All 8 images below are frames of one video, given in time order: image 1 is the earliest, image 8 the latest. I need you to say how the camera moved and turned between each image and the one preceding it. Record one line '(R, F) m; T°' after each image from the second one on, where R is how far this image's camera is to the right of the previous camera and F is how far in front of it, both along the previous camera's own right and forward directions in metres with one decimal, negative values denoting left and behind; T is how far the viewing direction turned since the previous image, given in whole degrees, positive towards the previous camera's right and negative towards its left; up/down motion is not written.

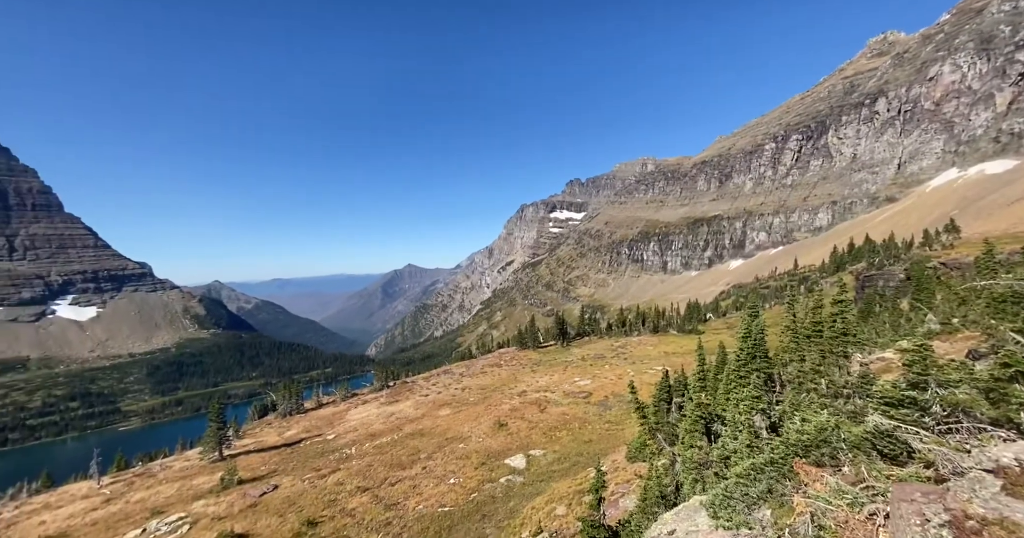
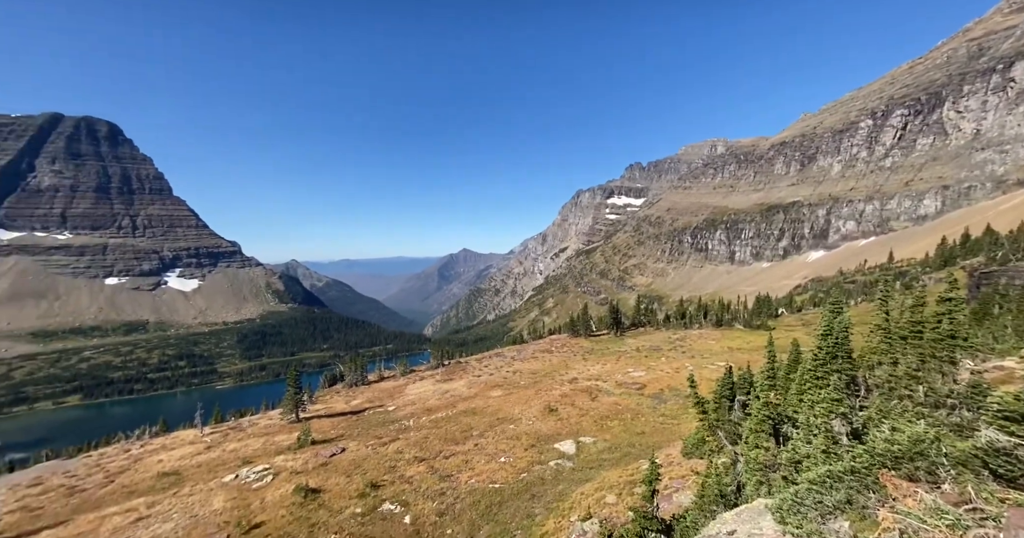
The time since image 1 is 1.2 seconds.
(-0.2, +0.3) m; -6°
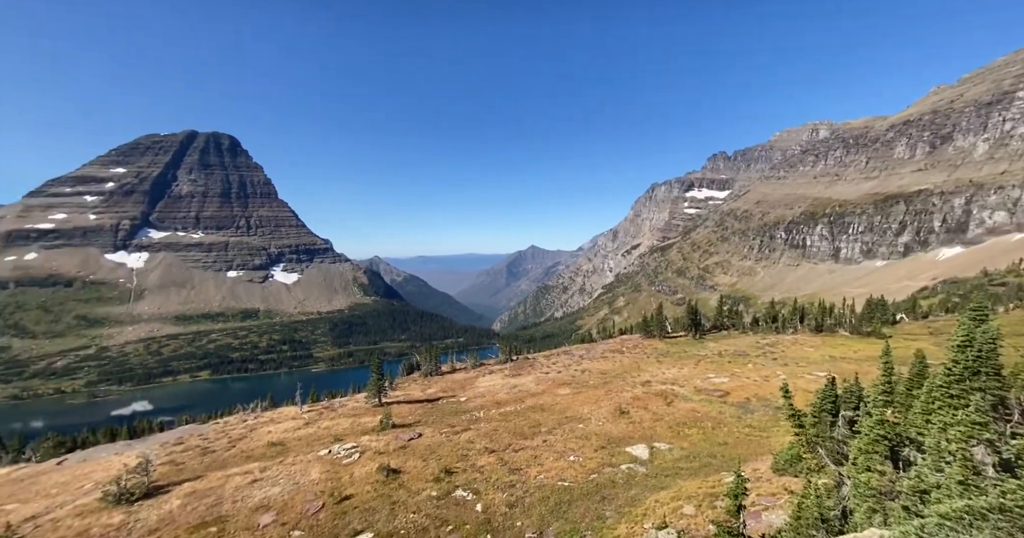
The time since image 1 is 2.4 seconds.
(-0.2, +0.5) m; -7°
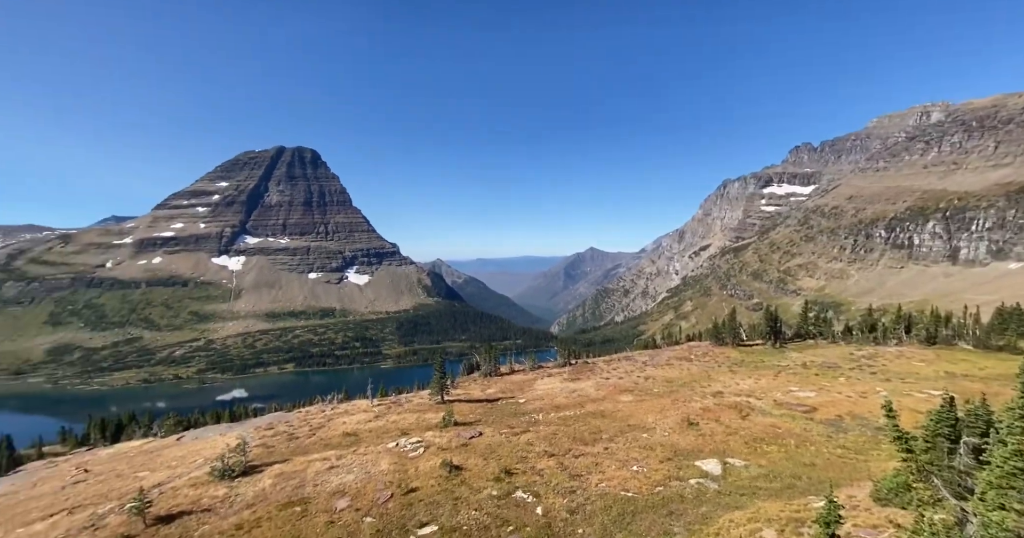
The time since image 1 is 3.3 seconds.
(-0.2, +0.6) m; -6°
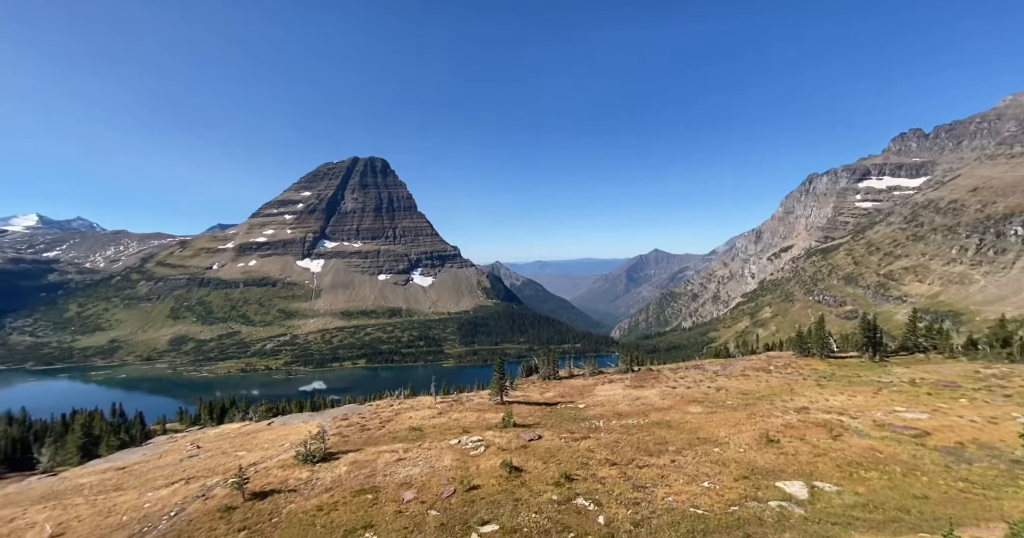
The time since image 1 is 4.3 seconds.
(-0.1, +0.7) m; -7°
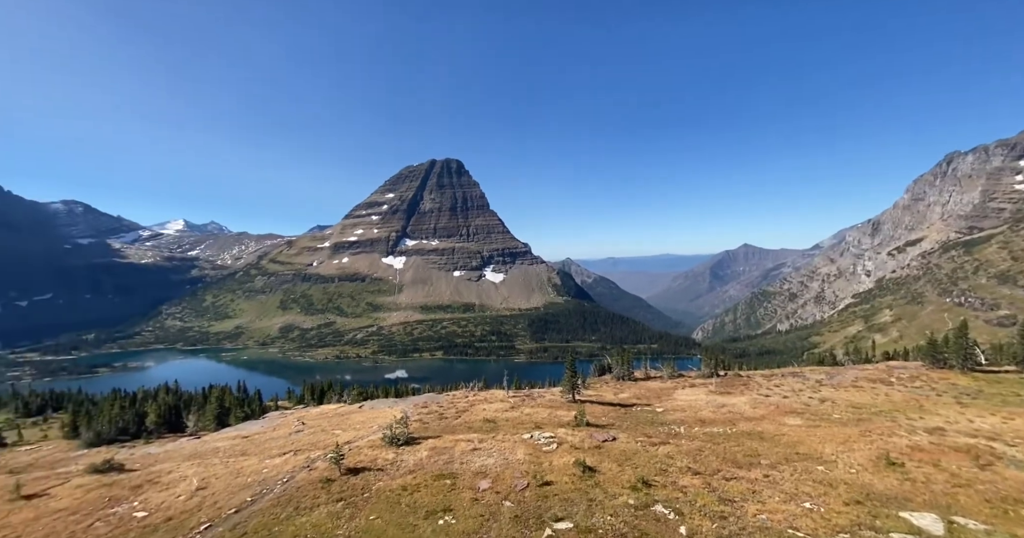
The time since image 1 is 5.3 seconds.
(-0.2, +1.0) m; -8°
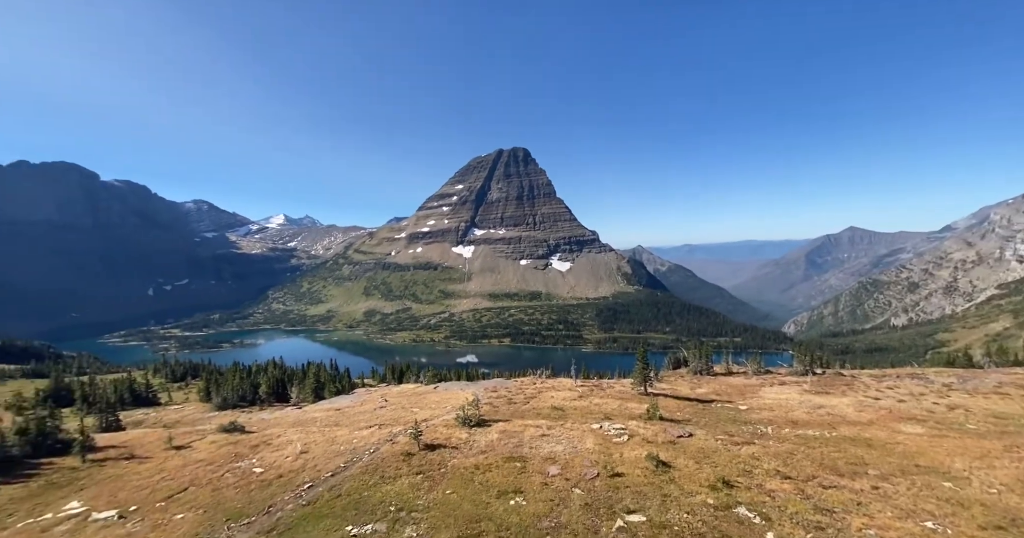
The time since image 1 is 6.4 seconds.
(-0.2, +1.0) m; -8°
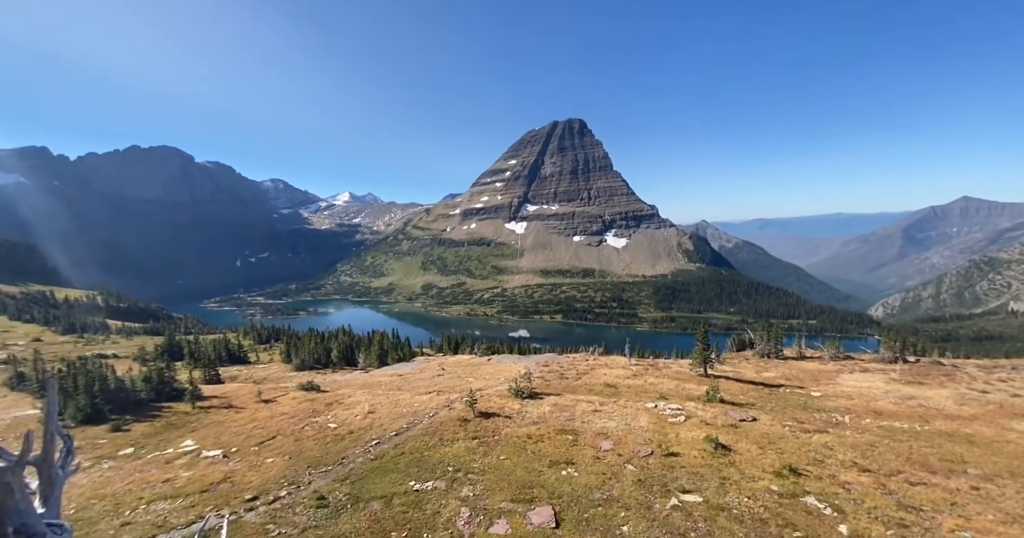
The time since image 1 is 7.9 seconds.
(-0.3, +0.6) m; -7°
